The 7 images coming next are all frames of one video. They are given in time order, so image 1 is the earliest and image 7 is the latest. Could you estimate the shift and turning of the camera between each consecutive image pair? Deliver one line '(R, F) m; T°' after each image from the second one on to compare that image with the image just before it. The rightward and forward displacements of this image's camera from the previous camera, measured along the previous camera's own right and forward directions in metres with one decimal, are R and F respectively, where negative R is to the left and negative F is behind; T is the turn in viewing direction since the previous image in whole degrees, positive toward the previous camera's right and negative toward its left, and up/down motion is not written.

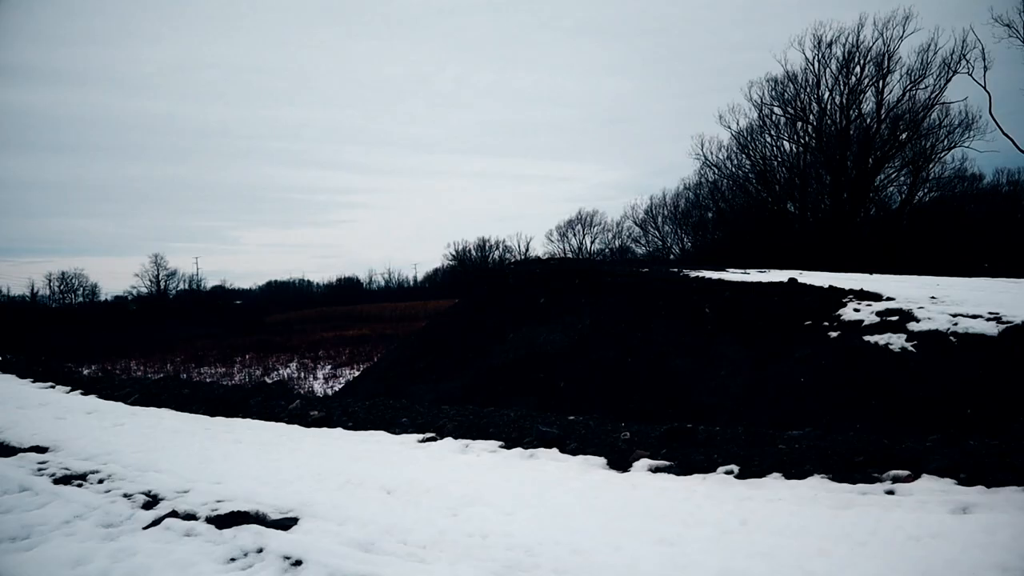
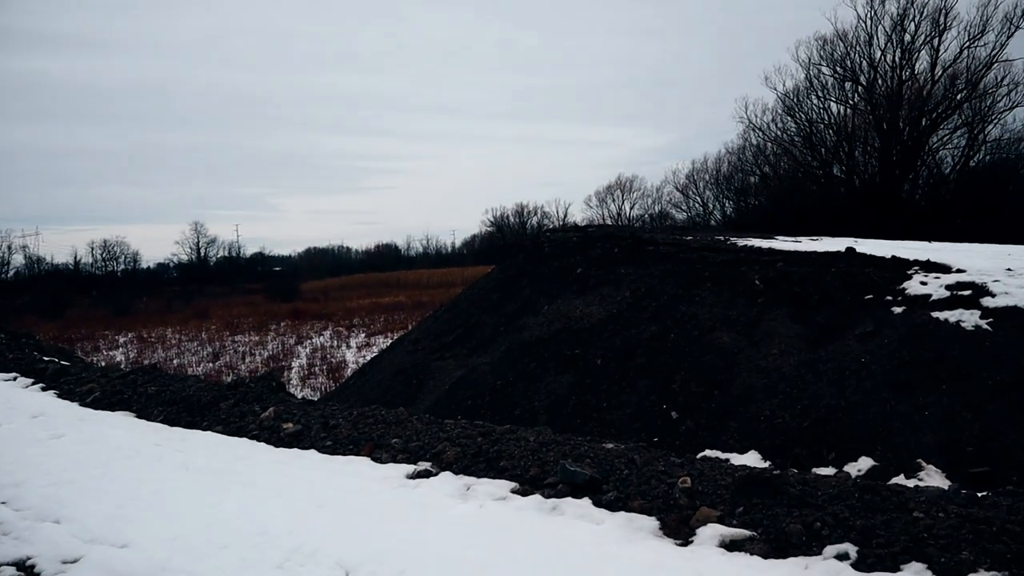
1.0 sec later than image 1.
(0.0, +0.6) m; -3°
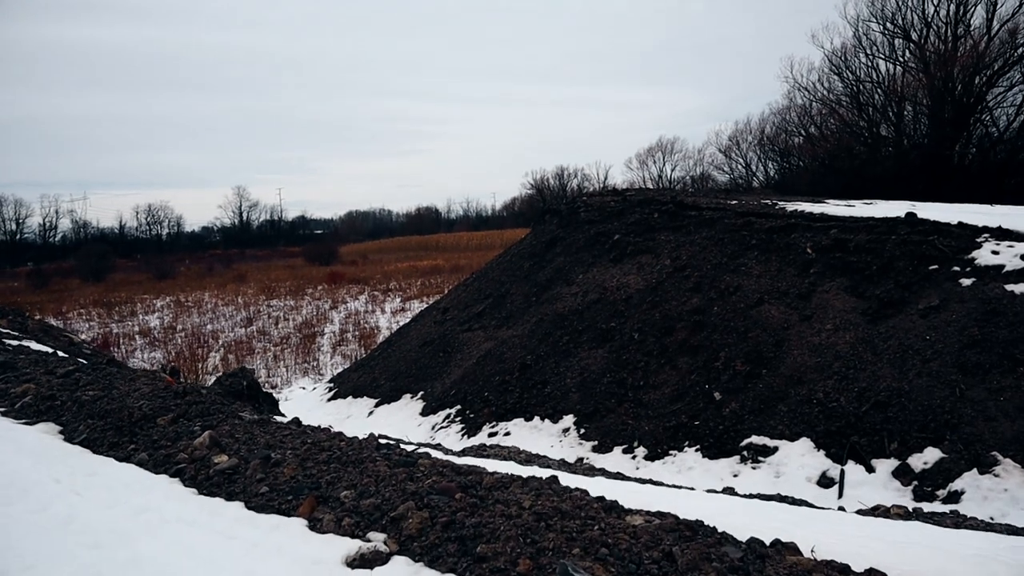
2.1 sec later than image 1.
(+0.1, +0.5) m; -3°
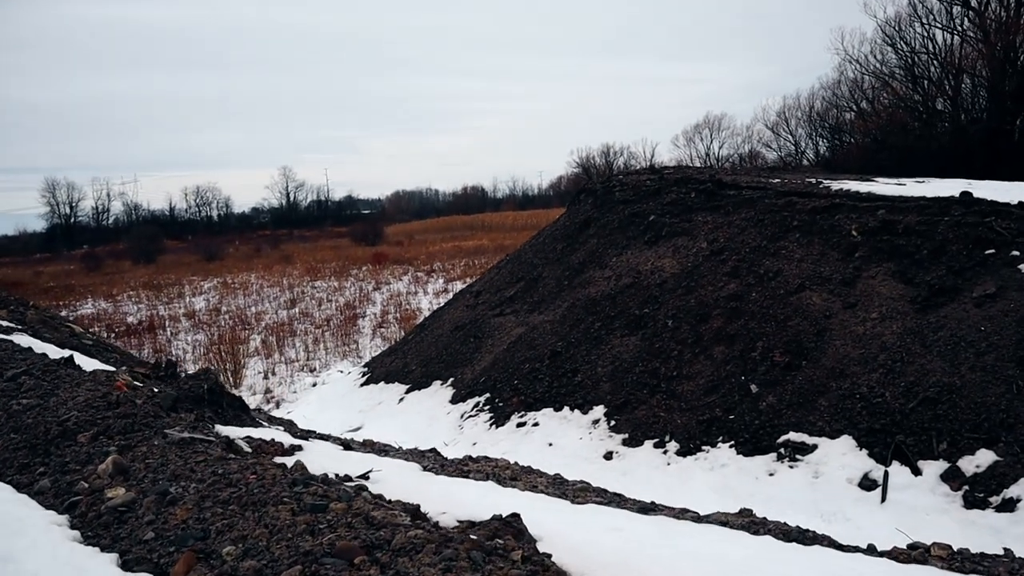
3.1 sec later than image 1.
(+0.2, +0.2) m; -4°
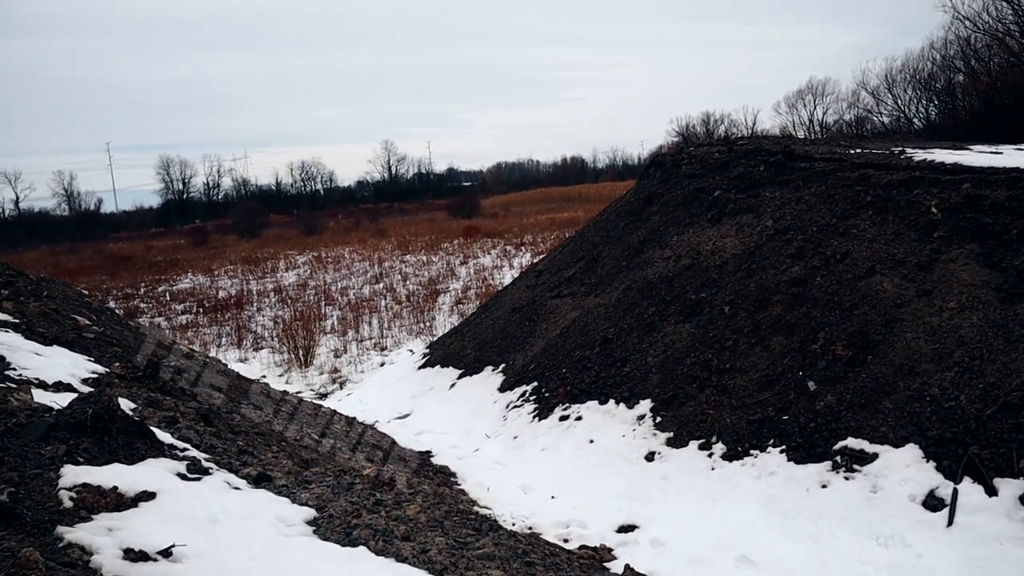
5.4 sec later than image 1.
(+0.5, +0.3) m; -8°
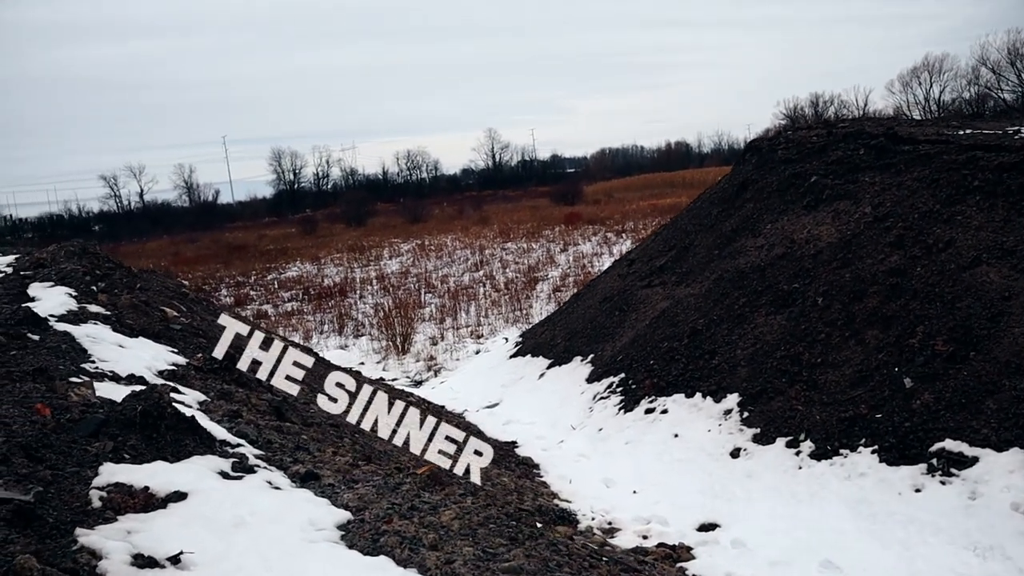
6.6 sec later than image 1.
(+0.2, 0.0) m; -9°
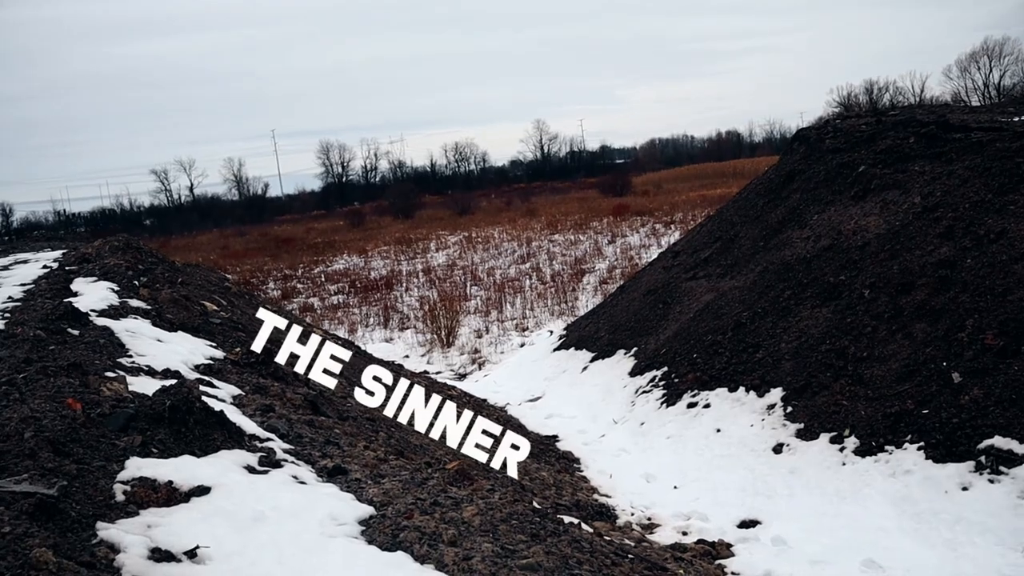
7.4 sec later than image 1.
(+0.1, 0.0) m; -4°
